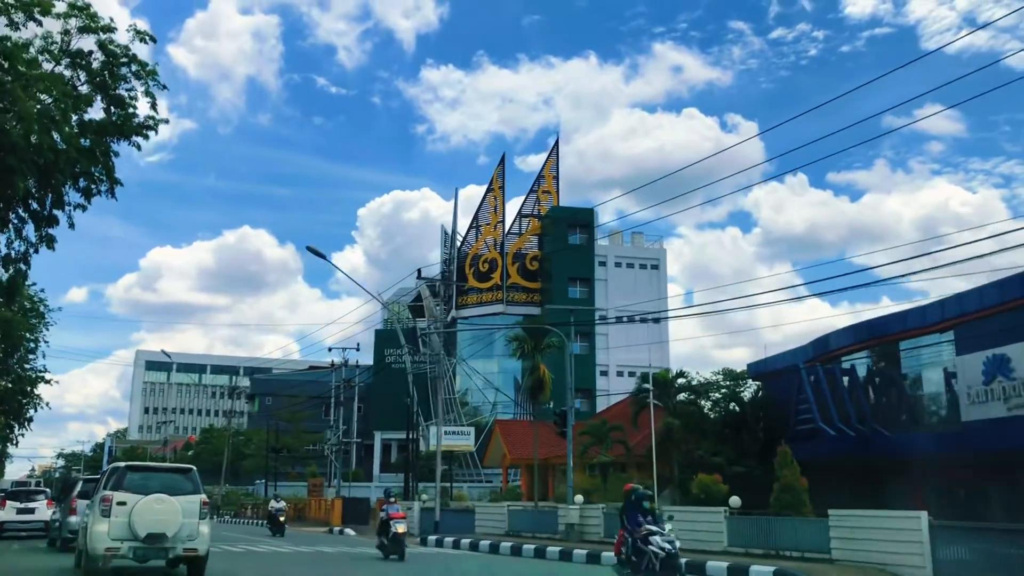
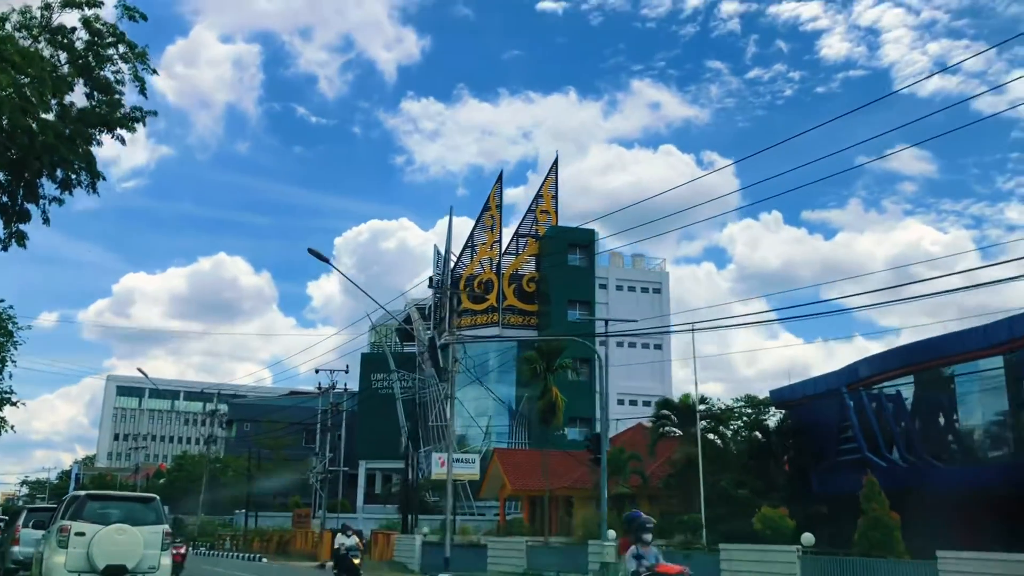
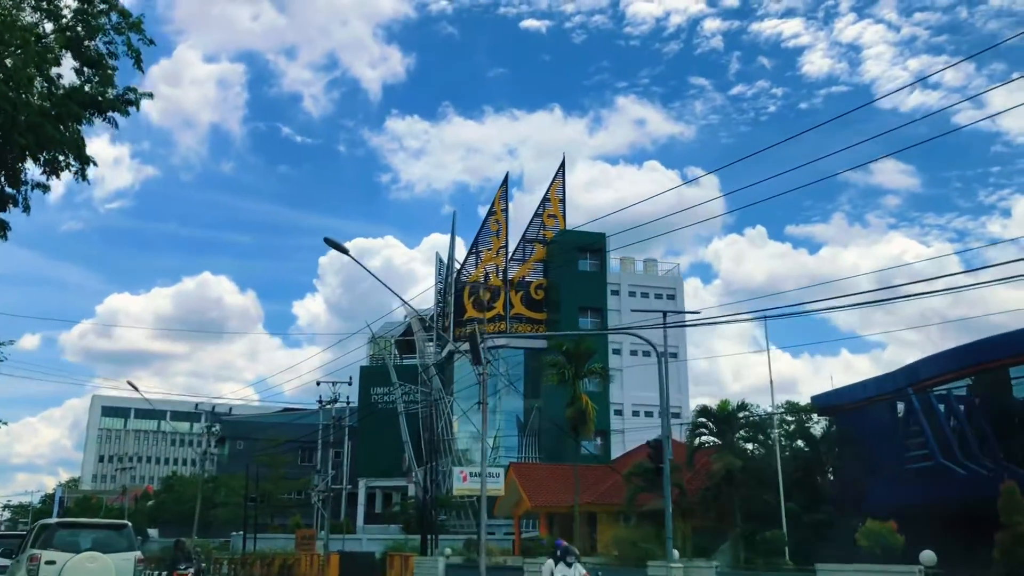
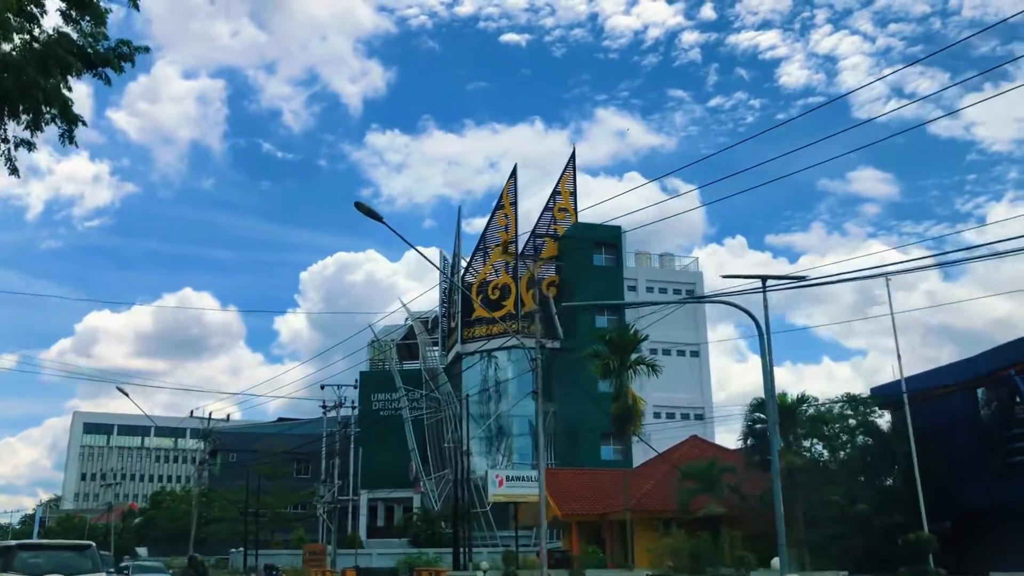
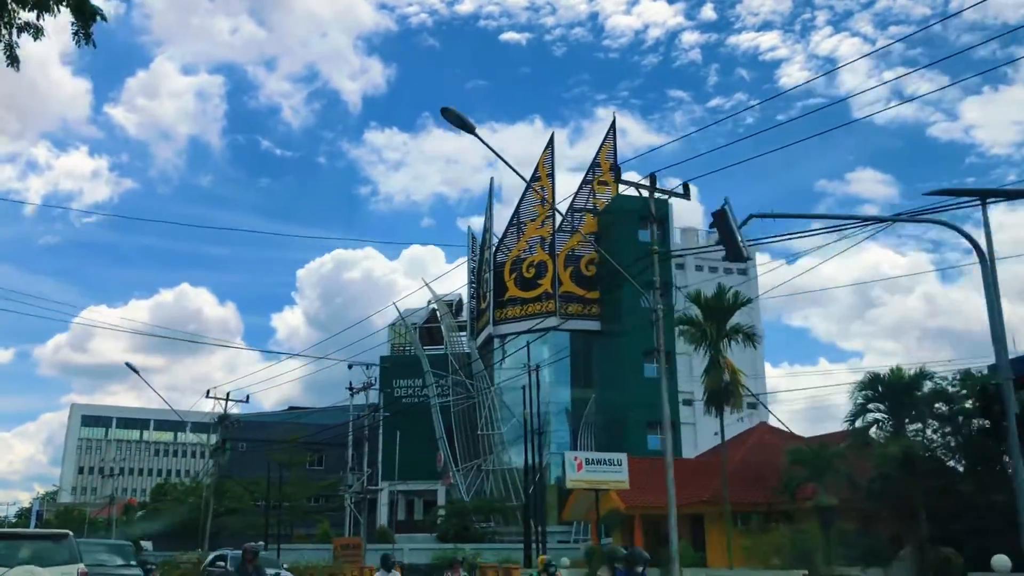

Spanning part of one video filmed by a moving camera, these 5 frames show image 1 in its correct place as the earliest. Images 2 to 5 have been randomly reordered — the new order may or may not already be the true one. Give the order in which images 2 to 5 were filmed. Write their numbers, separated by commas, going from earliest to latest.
2, 3, 4, 5
